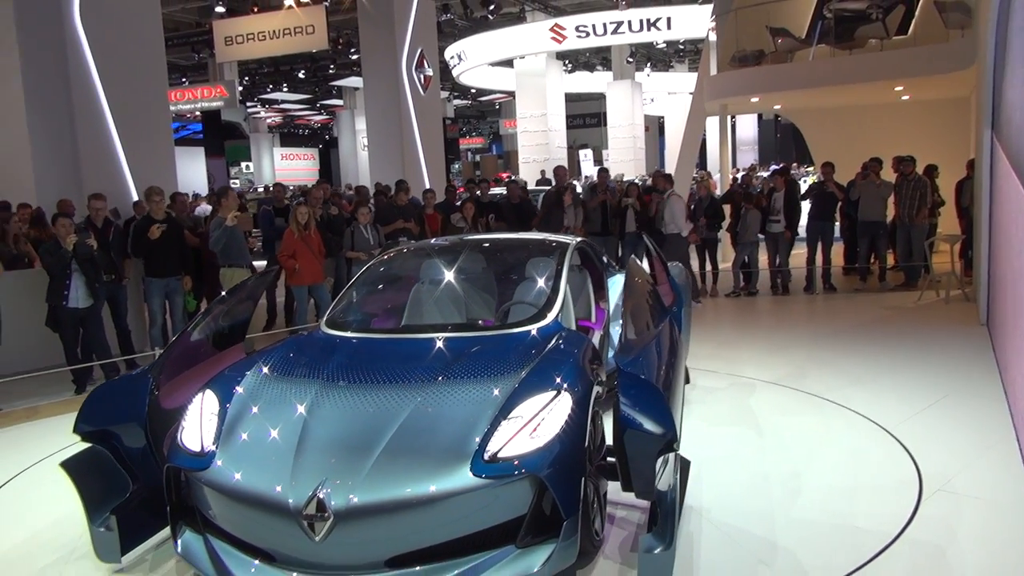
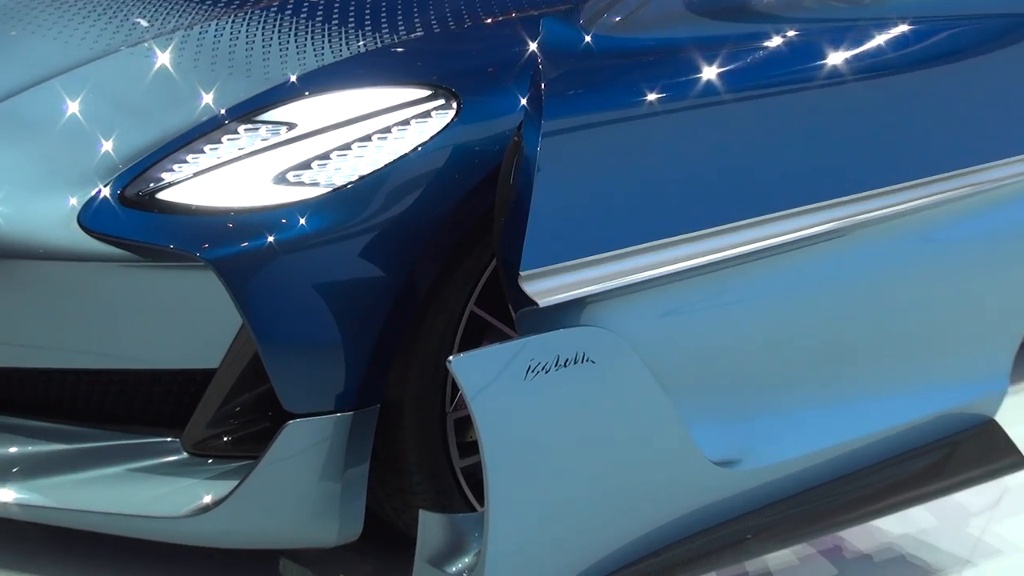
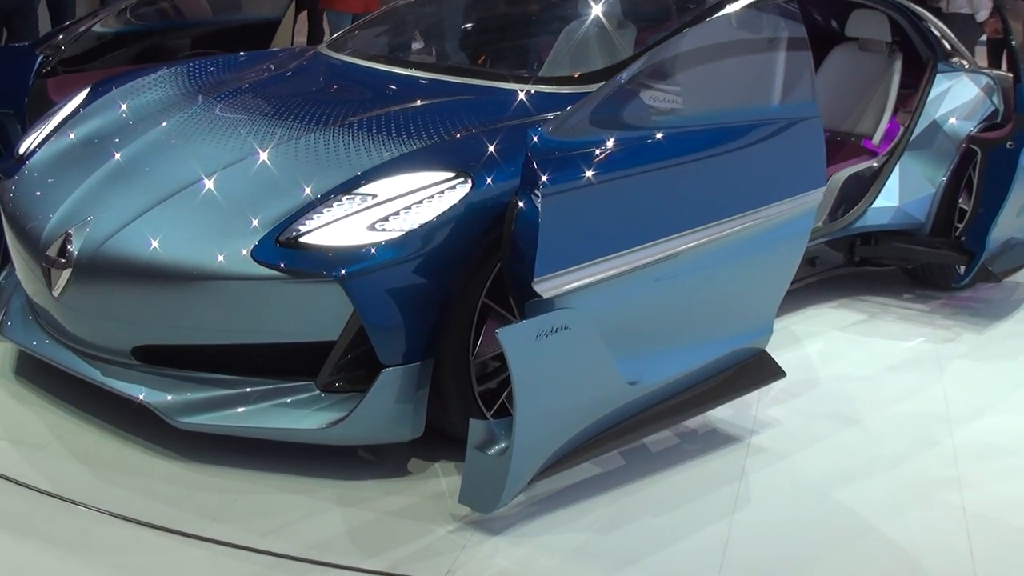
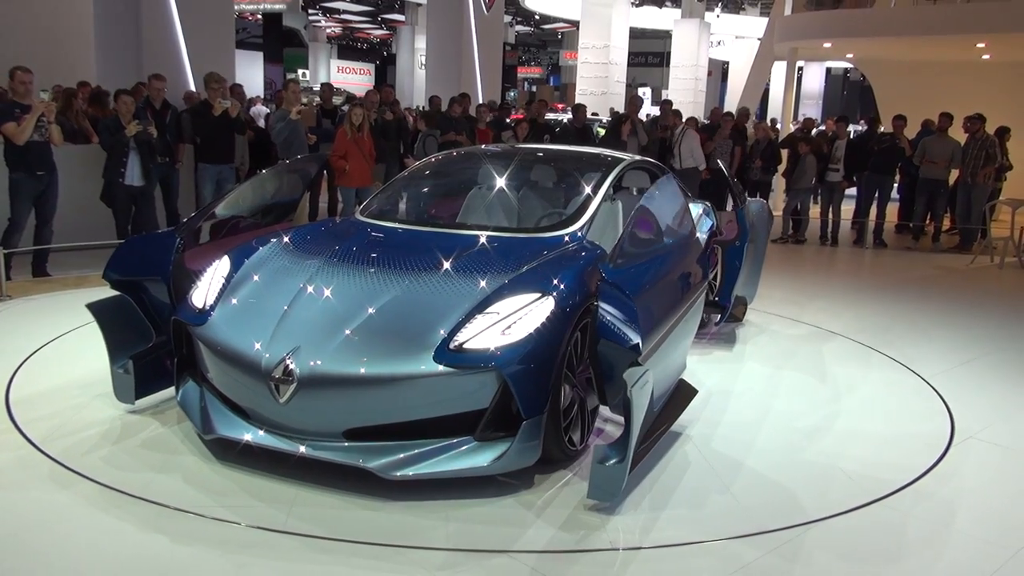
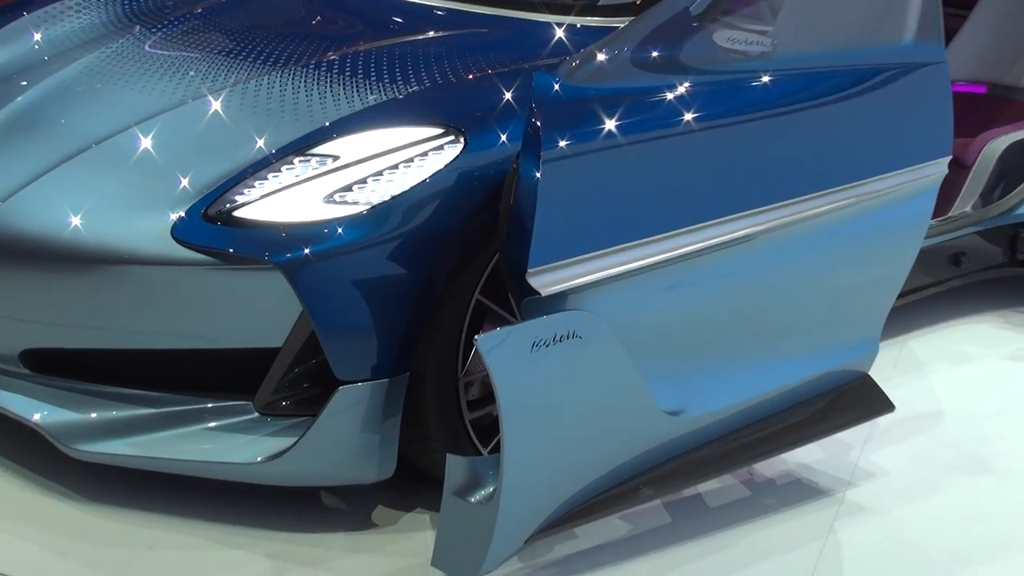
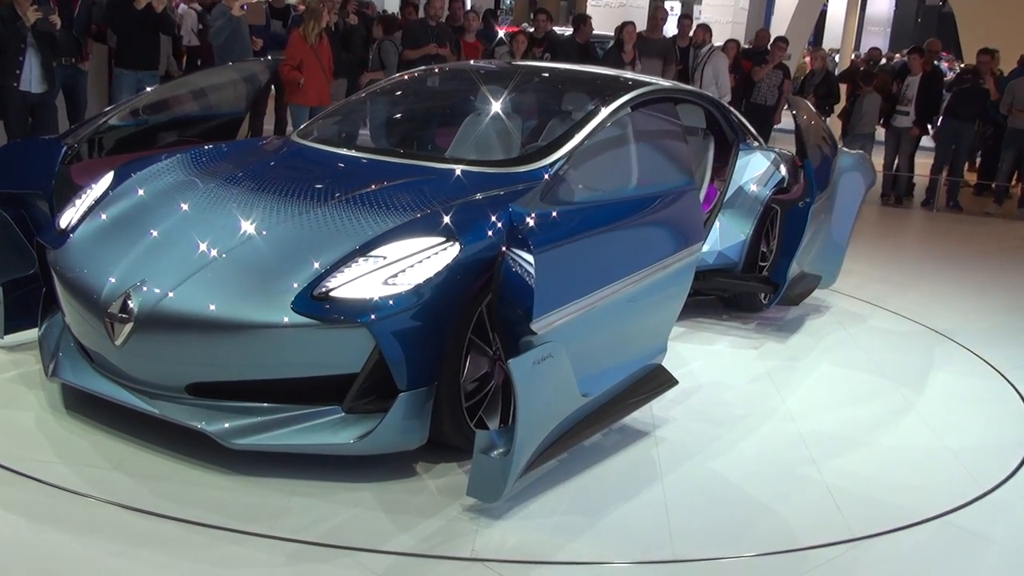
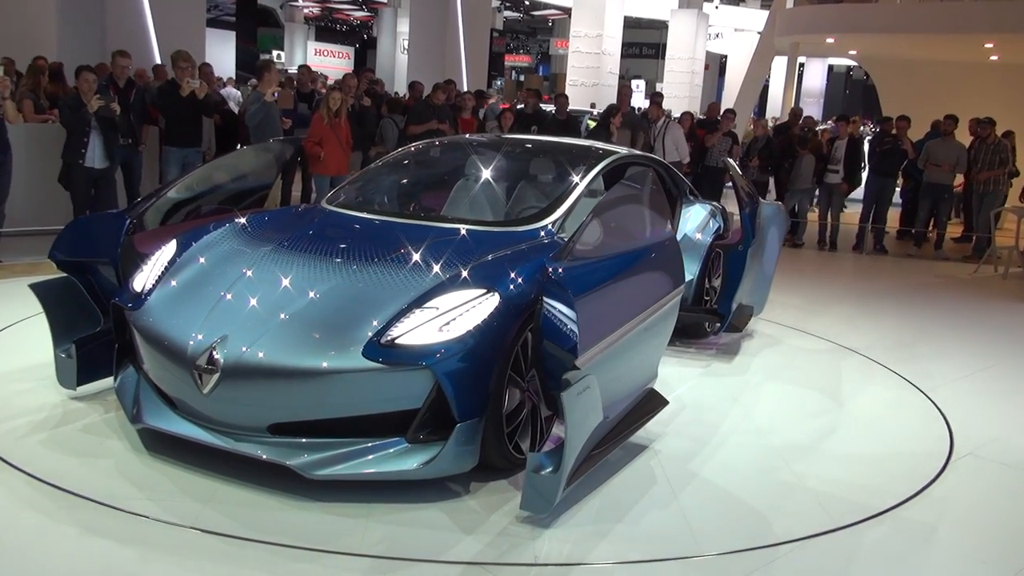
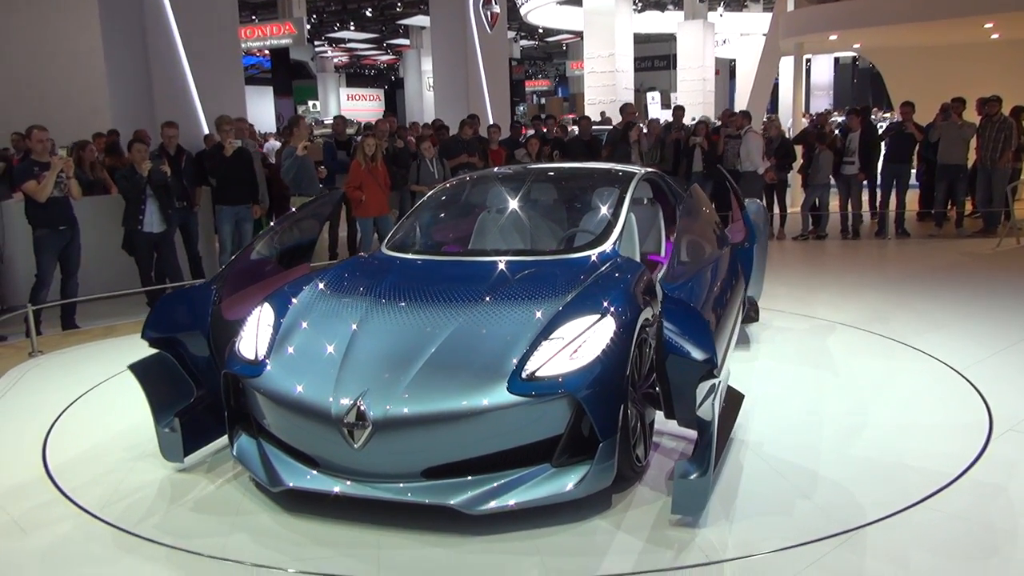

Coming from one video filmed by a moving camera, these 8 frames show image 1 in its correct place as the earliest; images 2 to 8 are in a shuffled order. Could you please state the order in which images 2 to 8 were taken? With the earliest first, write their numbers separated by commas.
8, 4, 7, 6, 3, 5, 2
